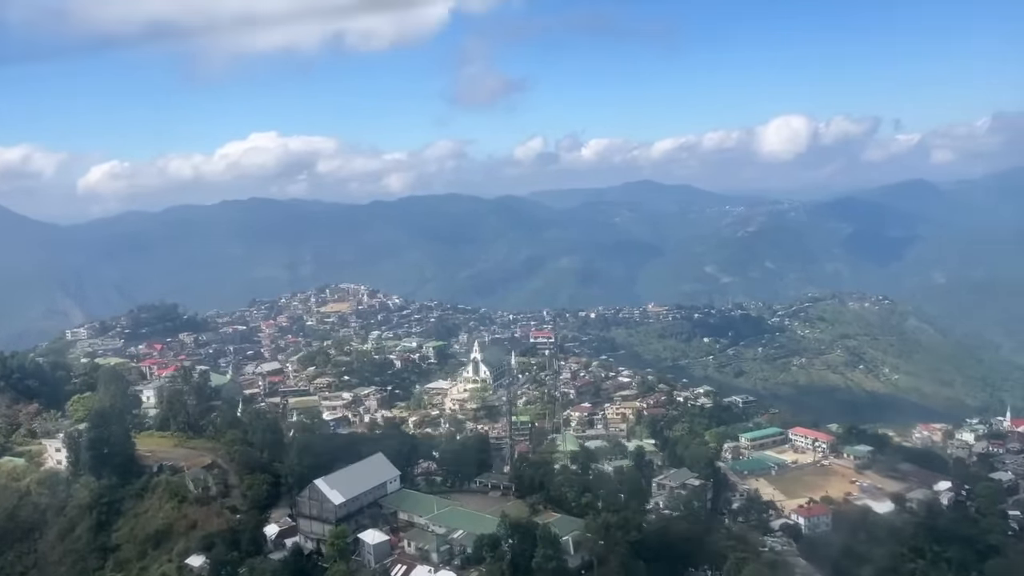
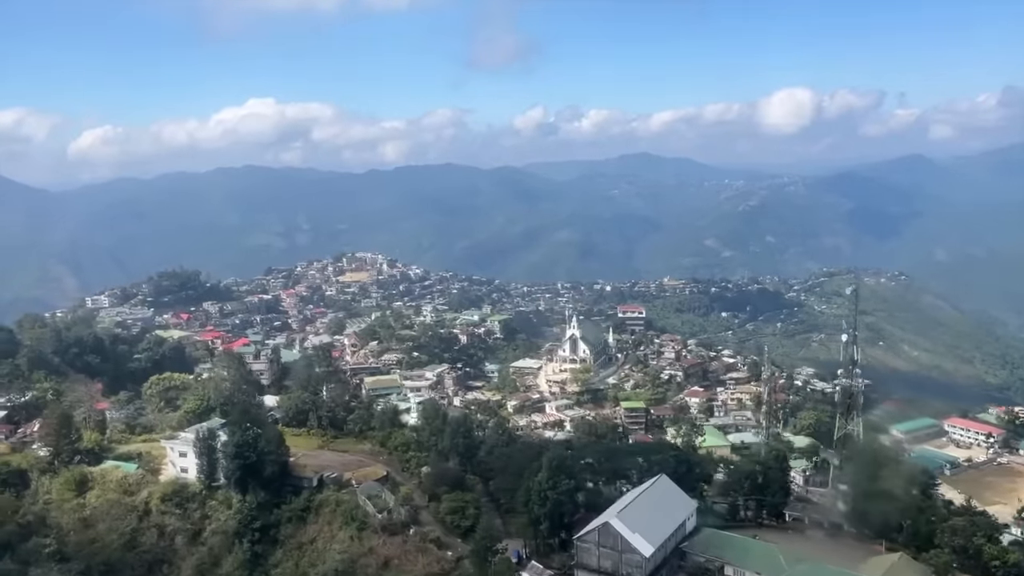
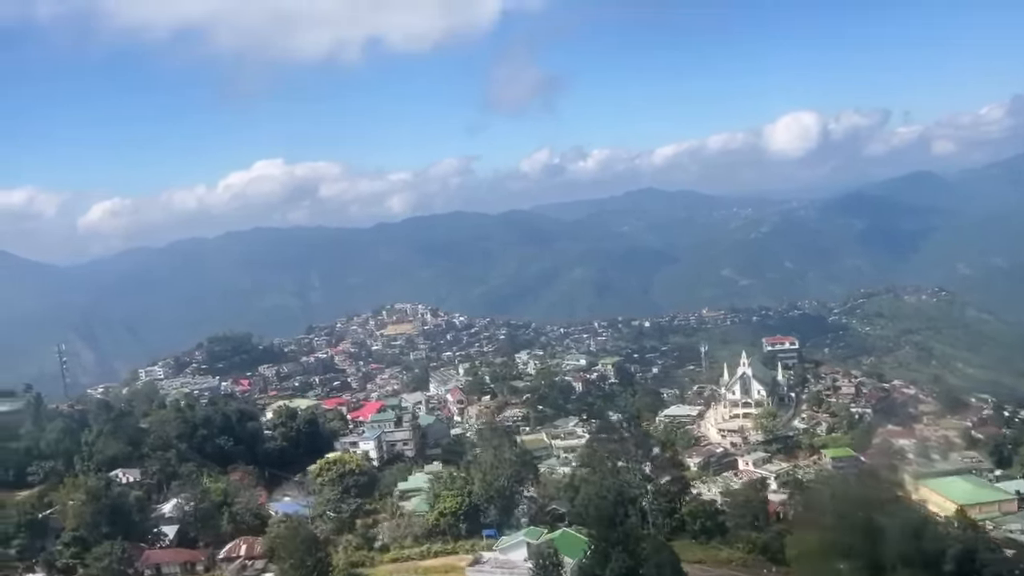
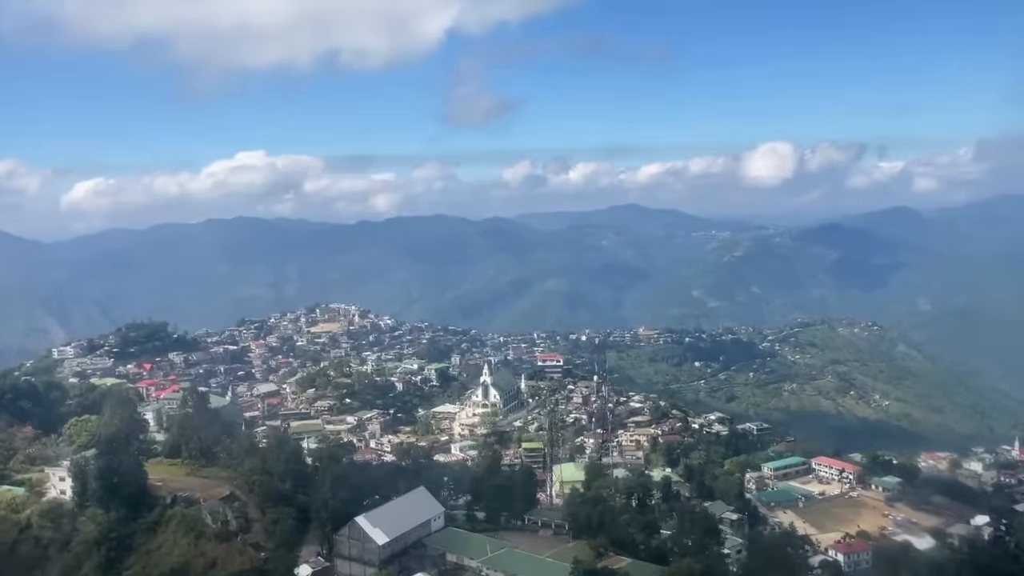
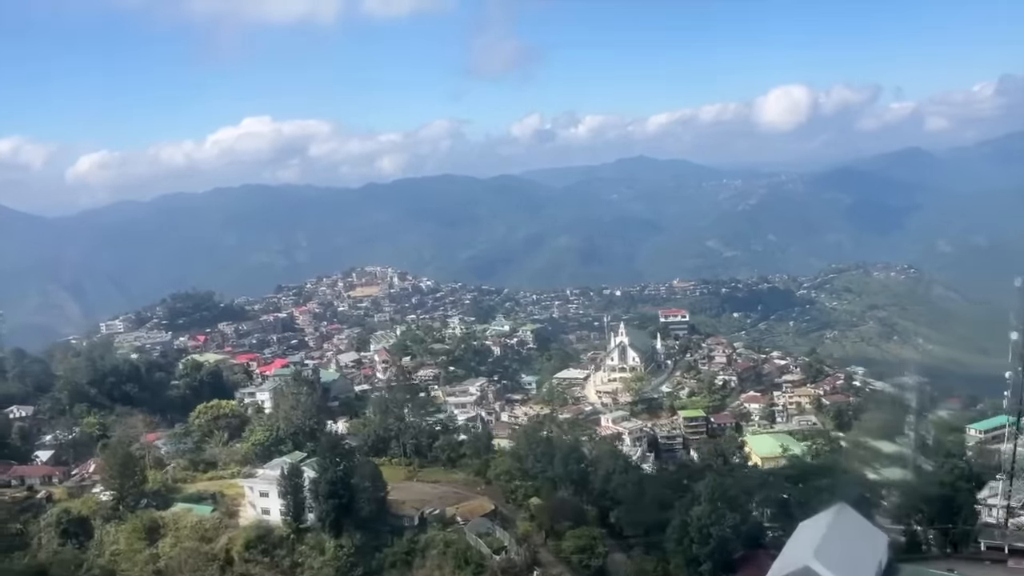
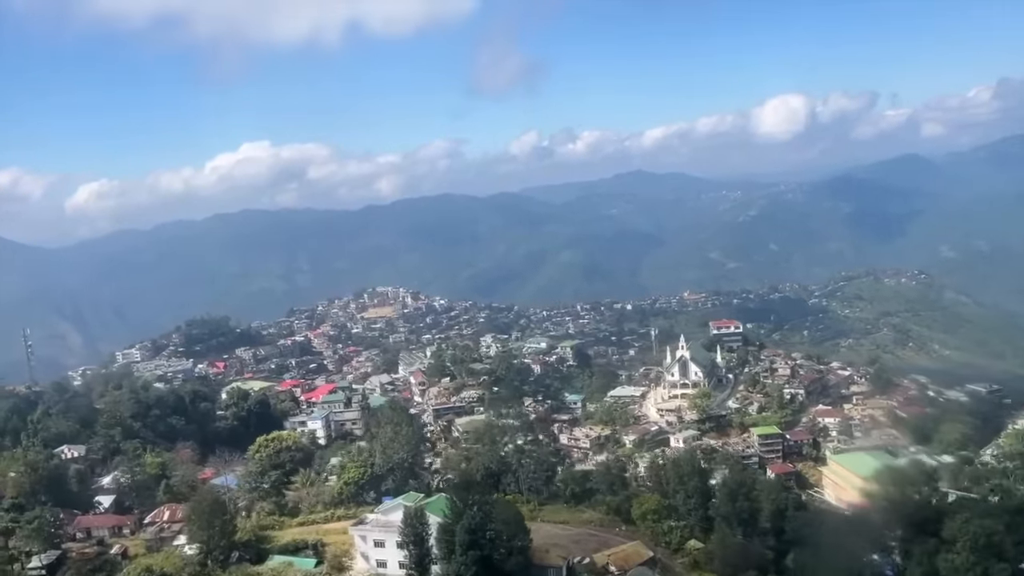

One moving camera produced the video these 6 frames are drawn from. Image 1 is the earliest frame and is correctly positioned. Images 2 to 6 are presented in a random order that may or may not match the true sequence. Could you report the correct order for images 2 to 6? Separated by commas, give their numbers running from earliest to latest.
4, 2, 5, 6, 3
